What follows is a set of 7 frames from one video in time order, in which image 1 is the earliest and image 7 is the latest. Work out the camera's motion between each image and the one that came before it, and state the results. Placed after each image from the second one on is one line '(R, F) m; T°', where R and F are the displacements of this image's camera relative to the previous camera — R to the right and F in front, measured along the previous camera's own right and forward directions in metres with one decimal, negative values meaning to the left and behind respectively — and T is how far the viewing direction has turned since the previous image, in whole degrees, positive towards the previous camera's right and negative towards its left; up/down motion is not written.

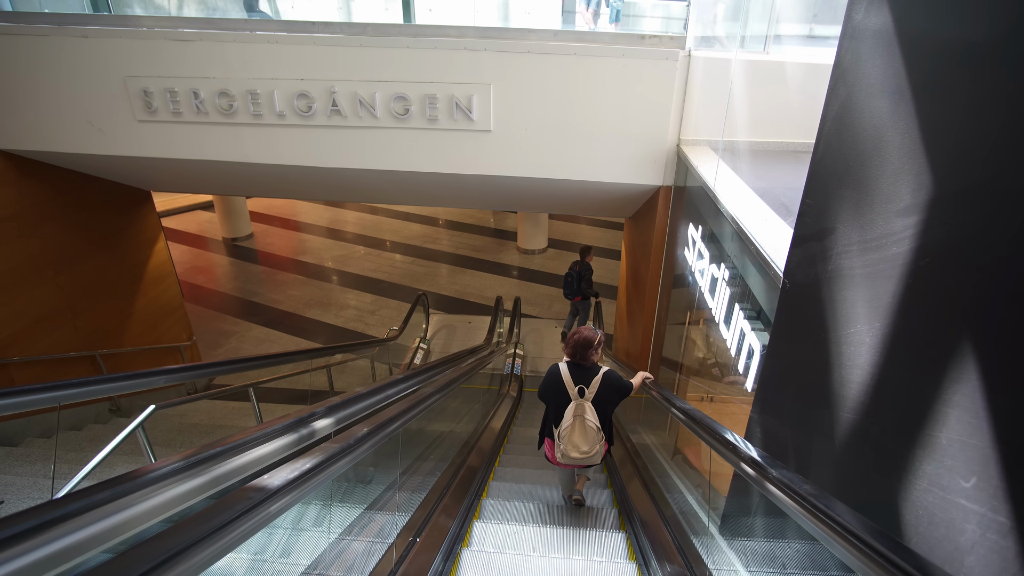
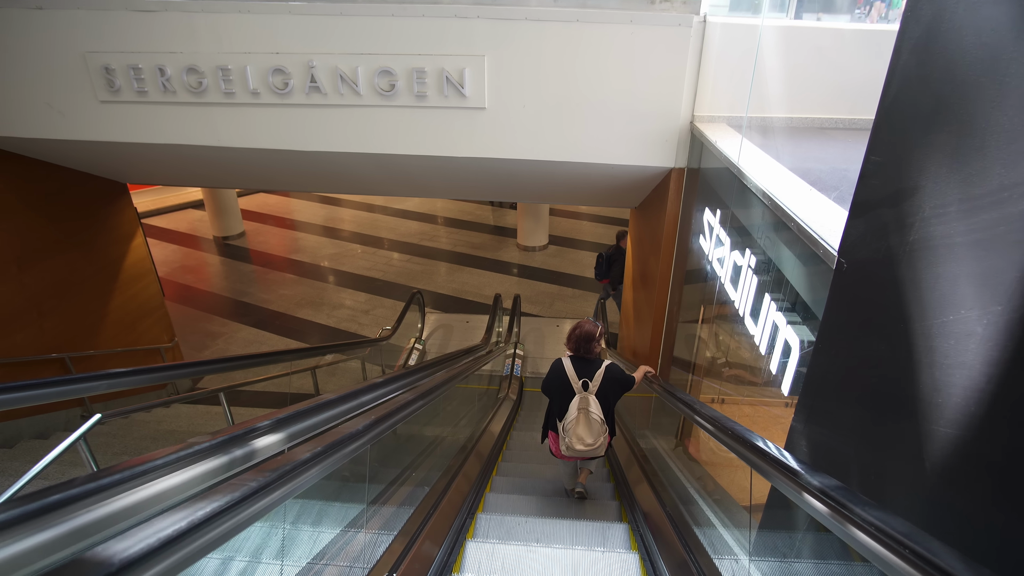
(0.0, +0.3) m; 0°
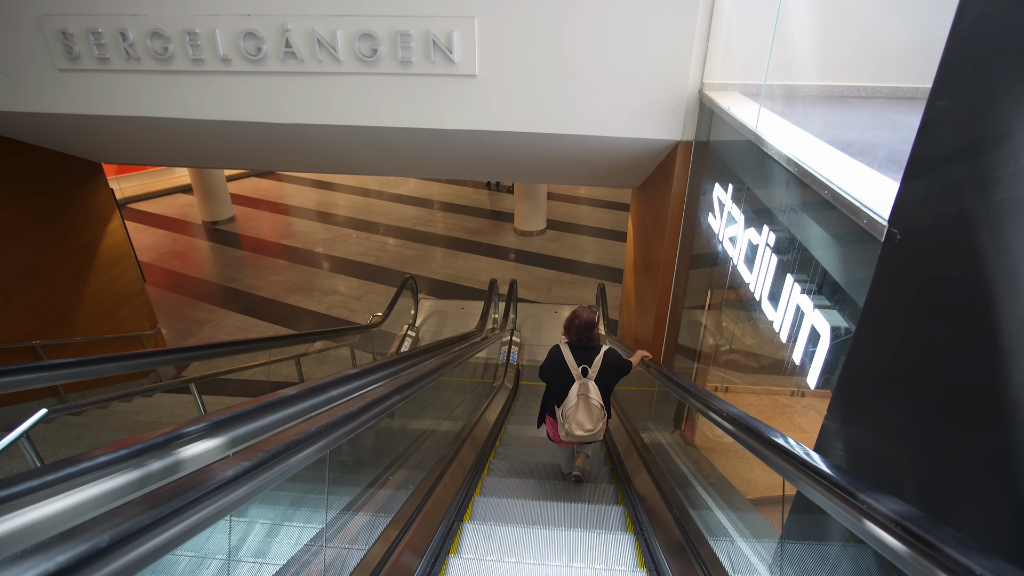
(0.0, +0.2) m; 0°
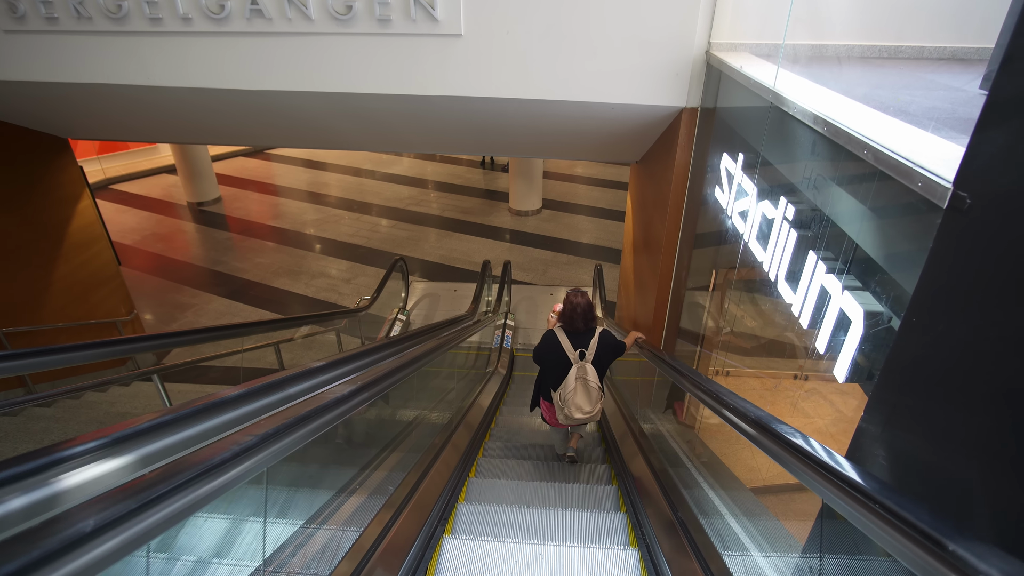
(0.0, +0.2) m; 0°
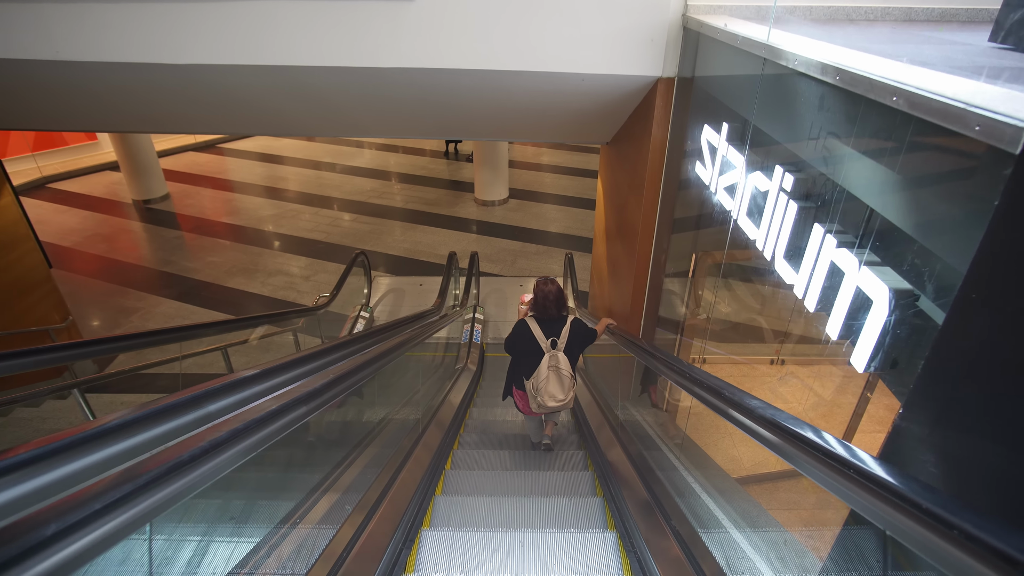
(0.0, +0.2) m; +3°
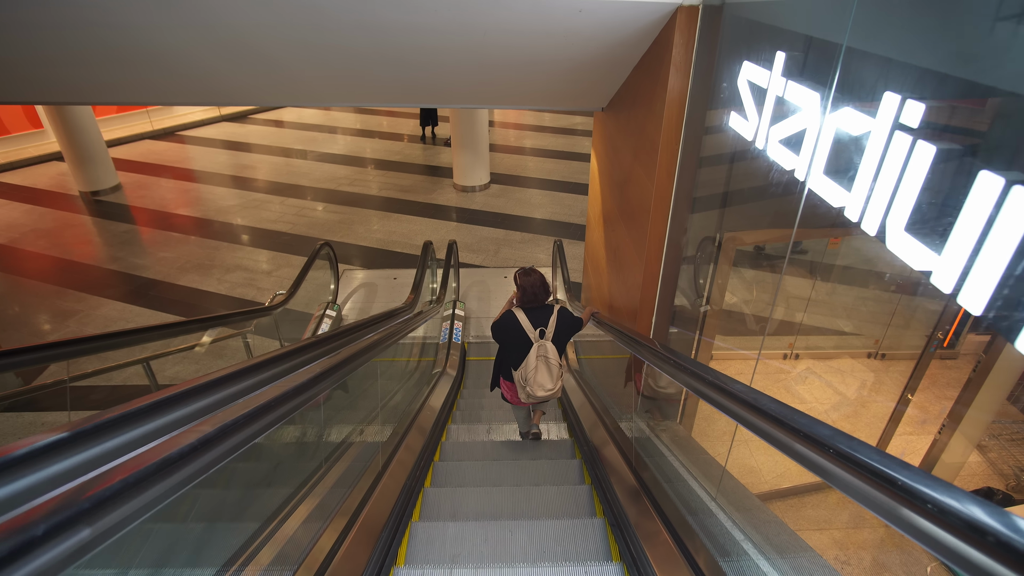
(0.0, +0.5) m; +2°
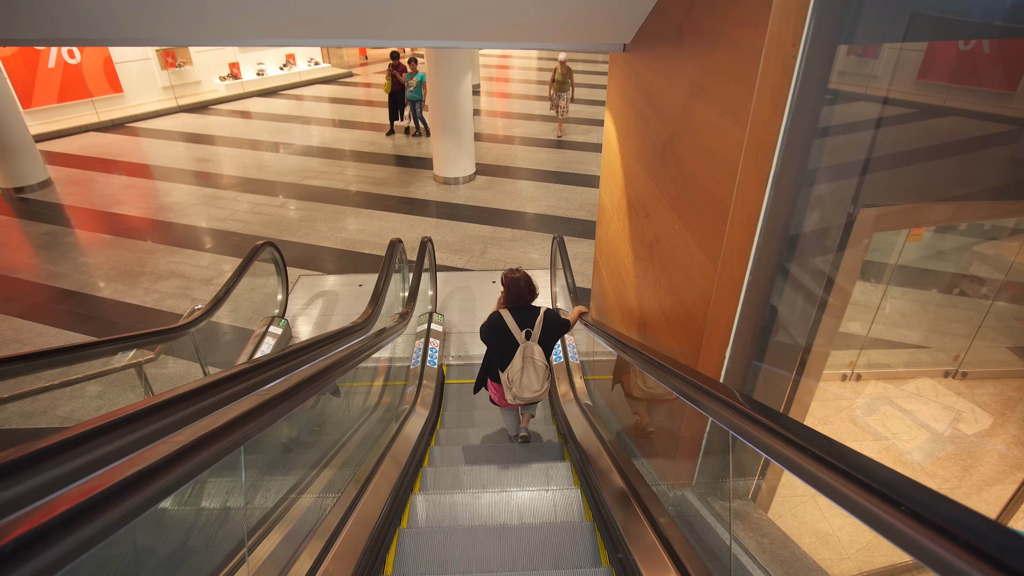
(0.0, +0.8) m; +1°
